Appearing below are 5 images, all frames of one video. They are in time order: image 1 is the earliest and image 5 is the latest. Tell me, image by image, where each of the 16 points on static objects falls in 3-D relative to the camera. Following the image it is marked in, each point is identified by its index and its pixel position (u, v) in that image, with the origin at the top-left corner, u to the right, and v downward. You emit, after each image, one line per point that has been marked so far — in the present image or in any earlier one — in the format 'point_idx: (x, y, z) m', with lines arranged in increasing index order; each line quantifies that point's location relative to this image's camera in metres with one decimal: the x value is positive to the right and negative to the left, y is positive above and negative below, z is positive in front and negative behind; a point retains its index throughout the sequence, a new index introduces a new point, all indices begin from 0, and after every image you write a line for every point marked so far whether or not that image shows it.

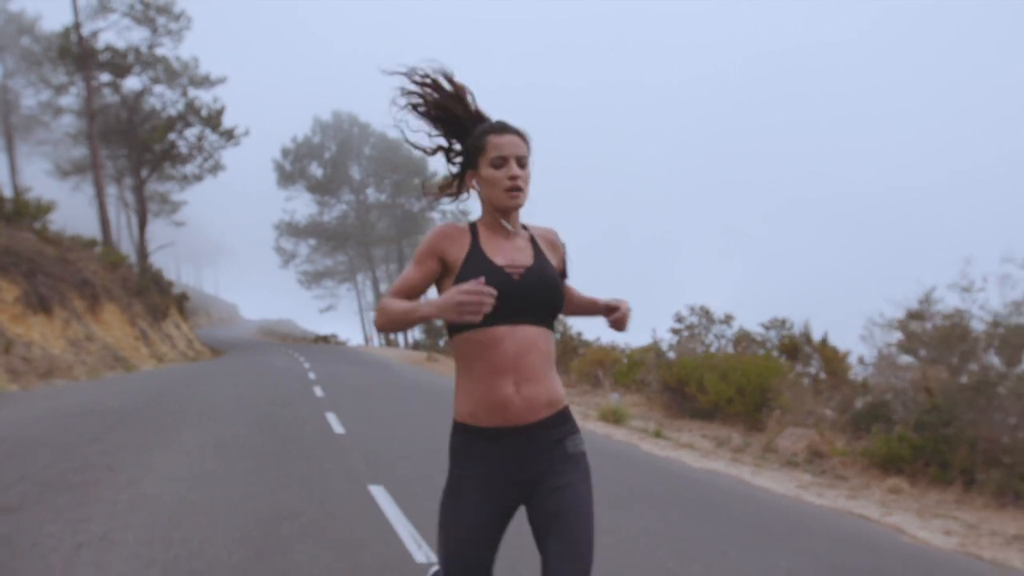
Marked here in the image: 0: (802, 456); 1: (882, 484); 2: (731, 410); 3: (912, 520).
0: (+3.1, -1.8, +10.9) m
1: (+3.3, -1.7, +9.1) m
2: (+3.1, -1.7, +14.6) m
3: (+2.9, -1.7, +7.6) m
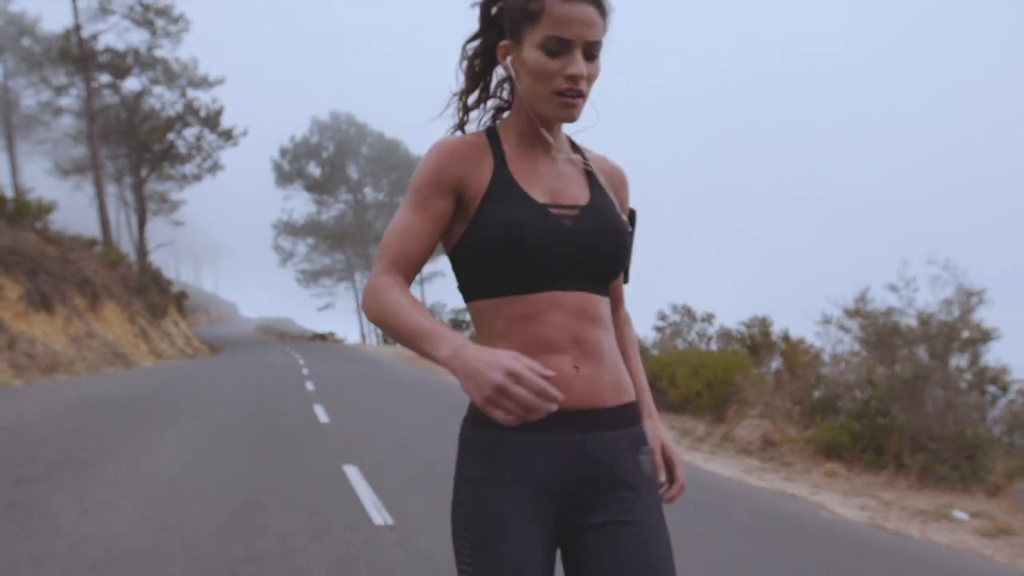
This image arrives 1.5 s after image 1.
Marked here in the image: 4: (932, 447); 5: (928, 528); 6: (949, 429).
0: (+2.8, -1.8, +11.7) m
1: (+3.0, -1.7, +9.9) m
2: (+2.8, -1.7, +15.4) m
3: (+2.6, -1.7, +8.4) m
4: (+3.9, -1.5, +9.8) m
5: (+2.9, -1.7, +7.3) m
6: (+4.1, -1.3, +9.7) m
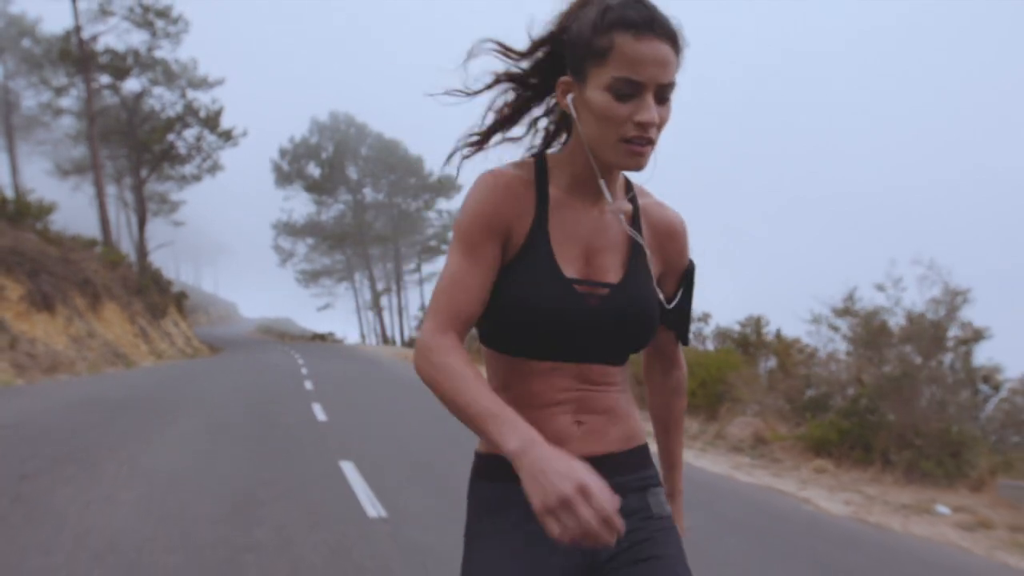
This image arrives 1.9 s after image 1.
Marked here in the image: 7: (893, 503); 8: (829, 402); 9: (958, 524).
0: (+2.7, -1.8, +11.9) m
1: (+2.9, -1.7, +10.1) m
2: (+2.7, -1.7, +15.6) m
3: (+2.6, -1.7, +8.6) m
4: (+3.9, -1.5, +9.9) m
5: (+2.9, -1.7, +7.5) m
6: (+4.1, -1.3, +9.9) m
7: (+3.0, -1.7, +8.1) m
8: (+3.7, -1.3, +12.0) m
9: (+3.2, -1.7, +7.4) m
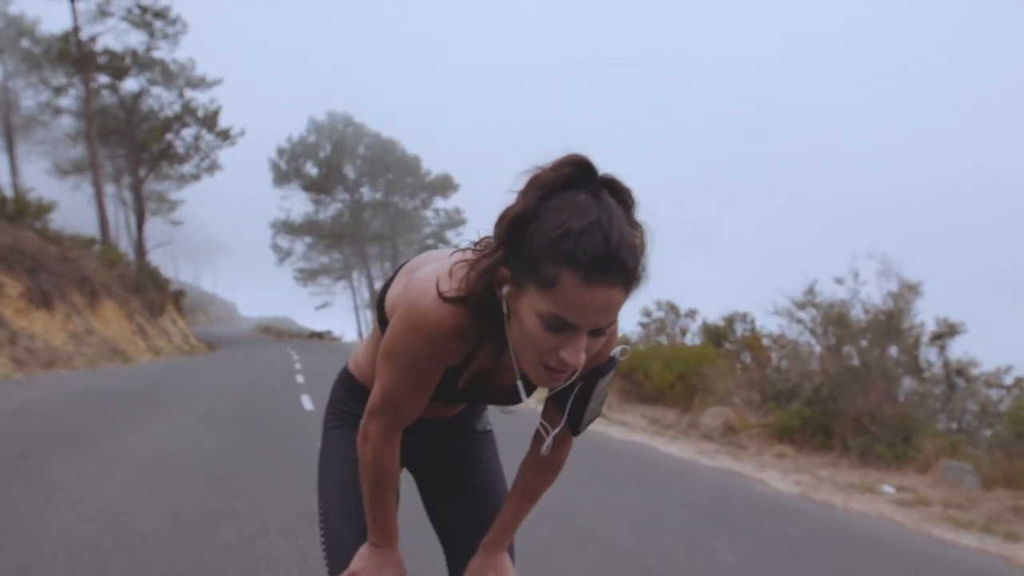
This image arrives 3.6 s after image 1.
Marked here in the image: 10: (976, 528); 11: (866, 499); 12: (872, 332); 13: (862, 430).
0: (+2.5, -1.7, +12.4) m
1: (+2.7, -1.7, +10.6) m
2: (+2.5, -1.6, +16.1) m
3: (+2.3, -1.6, +9.1) m
4: (+3.6, -1.4, +10.4) m
5: (+2.6, -1.6, +8.0) m
6: (+3.8, -1.2, +10.4) m
7: (+2.7, -1.6, +8.6) m
8: (+3.4, -1.3, +12.5) m
9: (+2.9, -1.6, +7.9) m
10: (+3.2, -1.6, +7.1) m
11: (+2.7, -1.6, +8.0) m
12: (+3.9, -0.5, +11.1) m
13: (+3.6, -1.4, +10.5) m
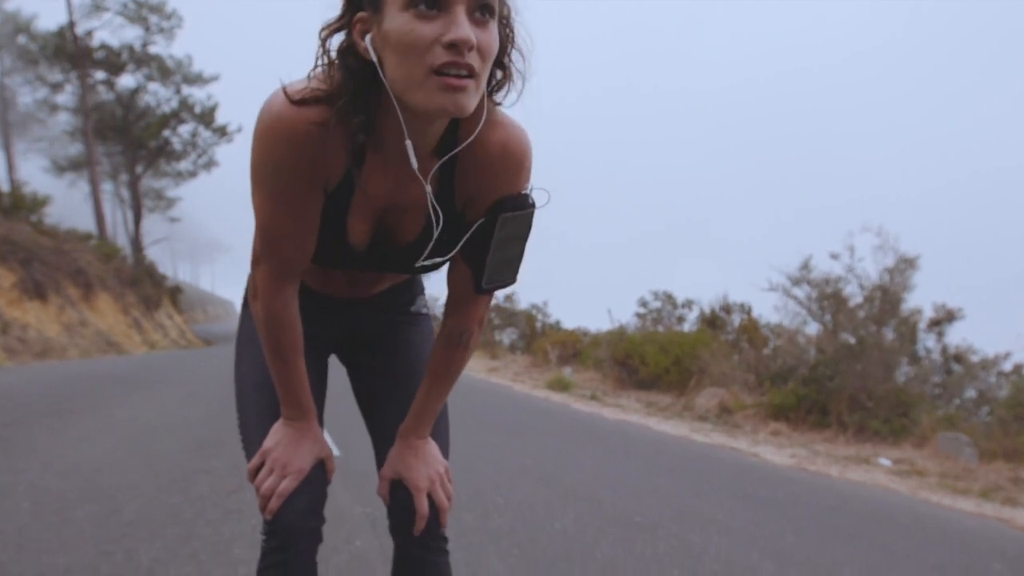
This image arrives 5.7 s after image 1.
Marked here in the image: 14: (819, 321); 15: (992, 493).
0: (+2.4, -1.5, +12.3) m
1: (+2.6, -1.4, +10.5) m
2: (+2.4, -1.4, +15.9) m
3: (+2.3, -1.4, +9.0) m
4: (+3.6, -1.2, +10.3) m
5: (+2.5, -1.4, +7.8) m
6: (+3.7, -1.0, +10.3) m
7: (+2.7, -1.4, +8.4) m
8: (+3.3, -1.0, +12.4) m
9: (+2.8, -1.4, +7.7) m
10: (+3.1, -1.4, +7.0) m
11: (+2.6, -1.4, +7.8) m
12: (+3.8, -0.2, +11.0) m
13: (+3.5, -1.2, +10.4) m
14: (+3.4, -0.4, +11.5) m
15: (+3.3, -1.4, +7.0) m
